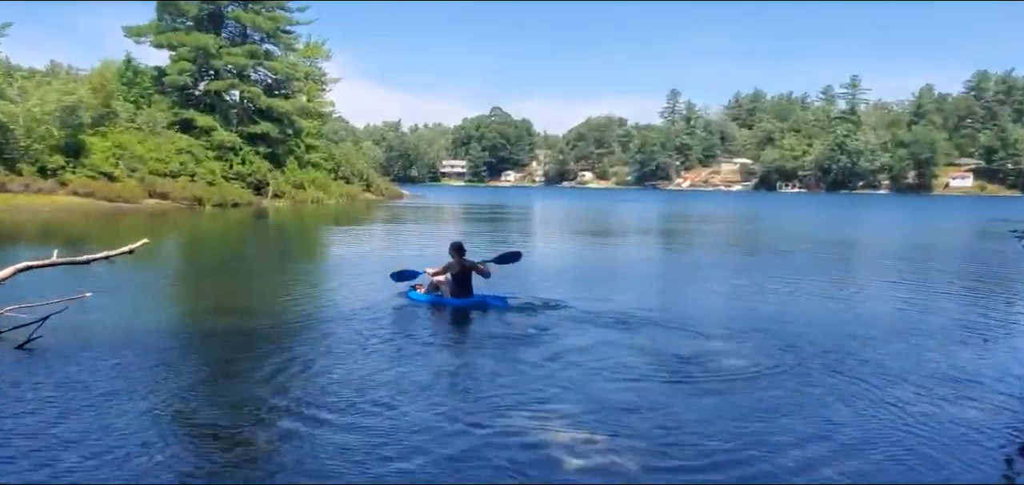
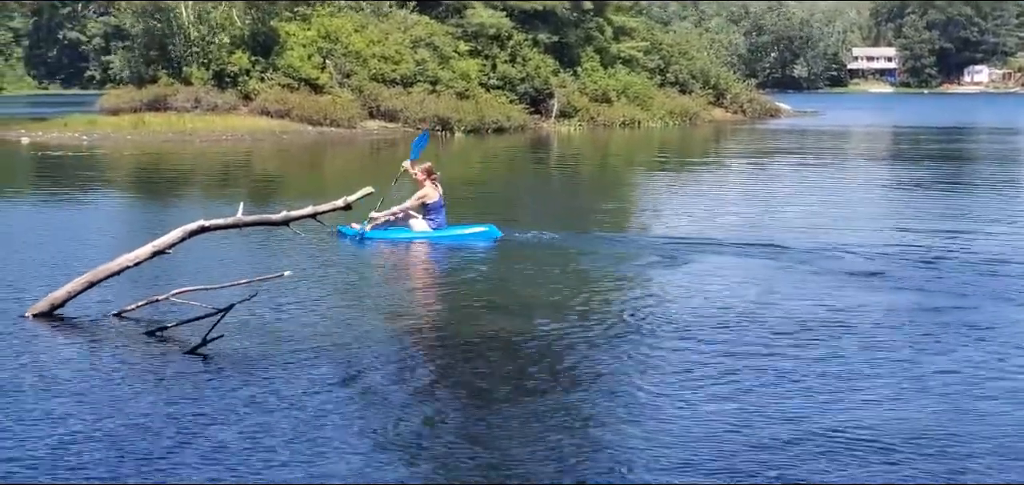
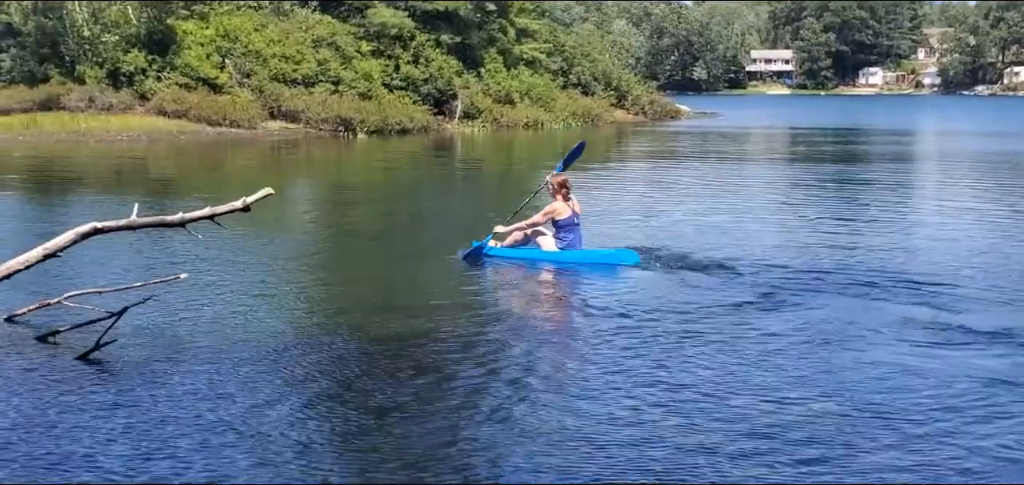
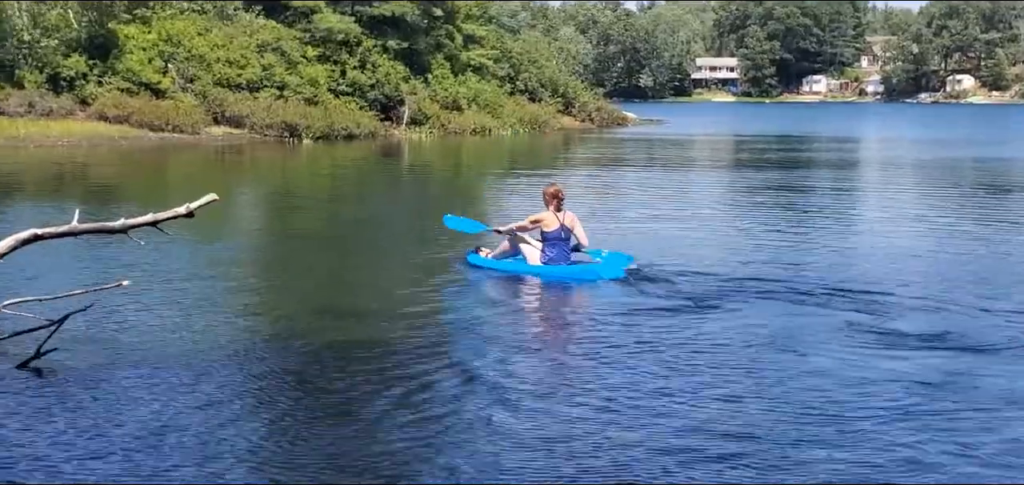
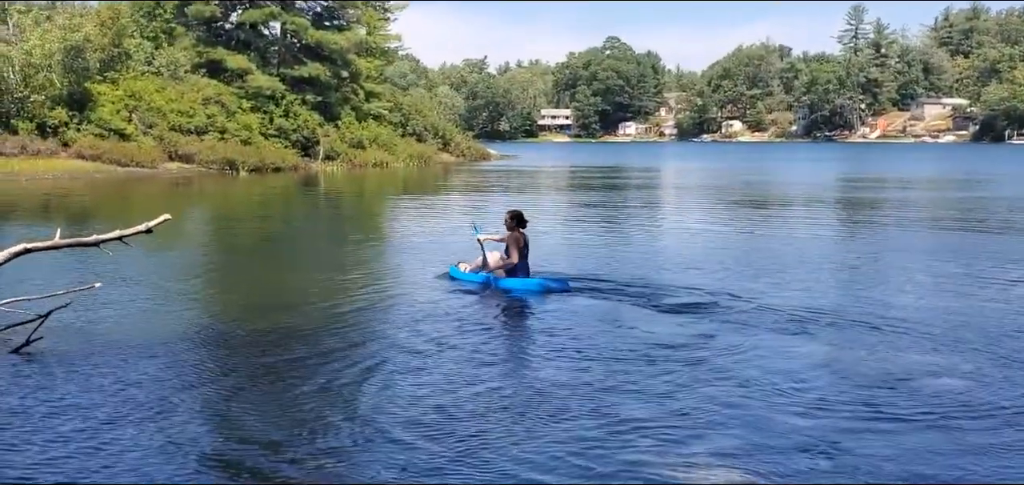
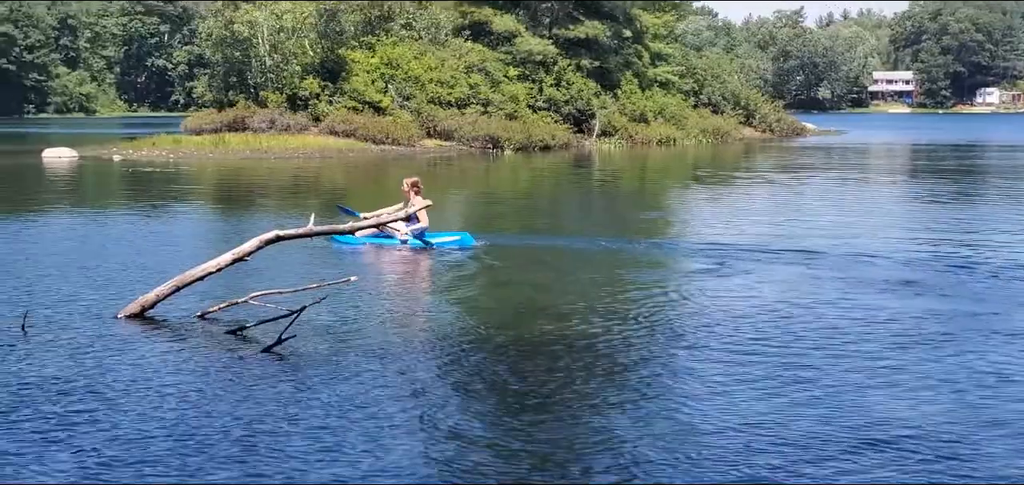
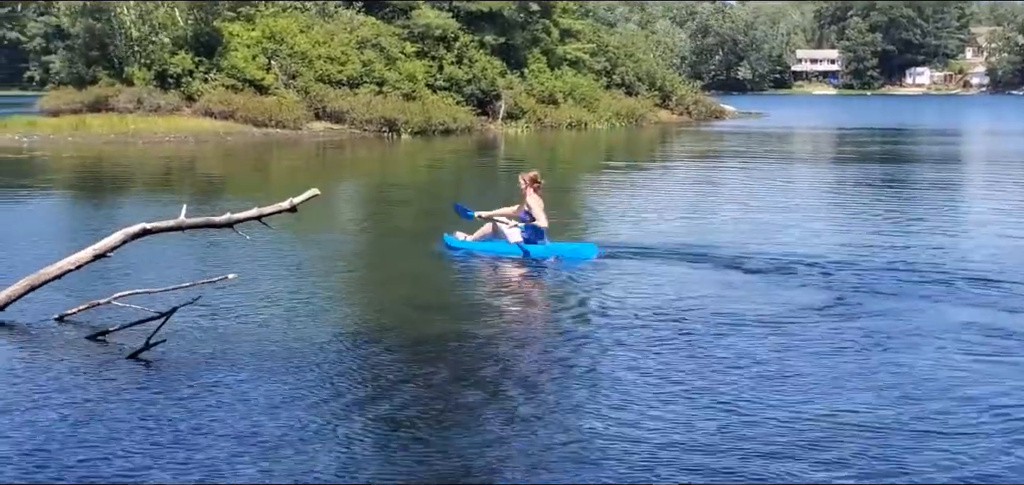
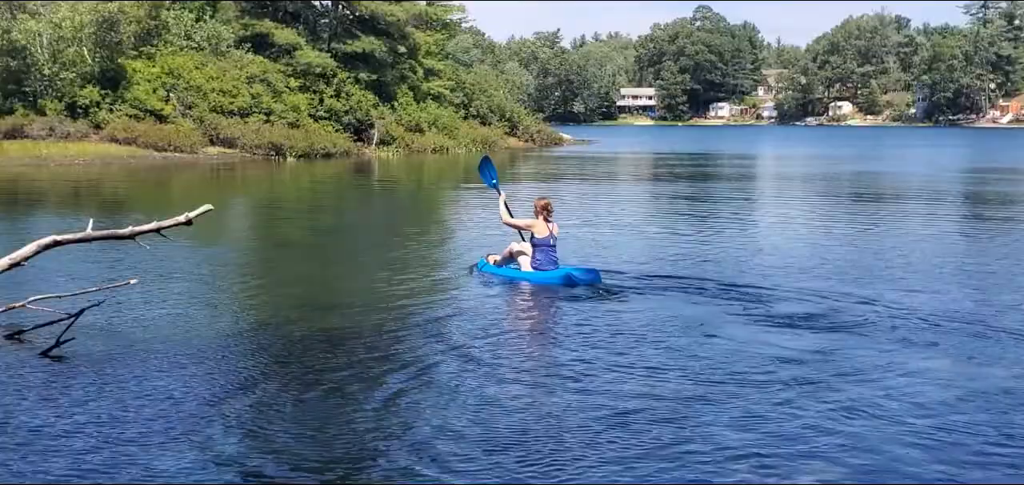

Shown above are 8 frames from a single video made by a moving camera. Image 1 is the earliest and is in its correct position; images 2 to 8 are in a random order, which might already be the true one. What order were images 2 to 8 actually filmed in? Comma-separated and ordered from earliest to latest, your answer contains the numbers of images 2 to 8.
5, 8, 4, 3, 7, 2, 6
